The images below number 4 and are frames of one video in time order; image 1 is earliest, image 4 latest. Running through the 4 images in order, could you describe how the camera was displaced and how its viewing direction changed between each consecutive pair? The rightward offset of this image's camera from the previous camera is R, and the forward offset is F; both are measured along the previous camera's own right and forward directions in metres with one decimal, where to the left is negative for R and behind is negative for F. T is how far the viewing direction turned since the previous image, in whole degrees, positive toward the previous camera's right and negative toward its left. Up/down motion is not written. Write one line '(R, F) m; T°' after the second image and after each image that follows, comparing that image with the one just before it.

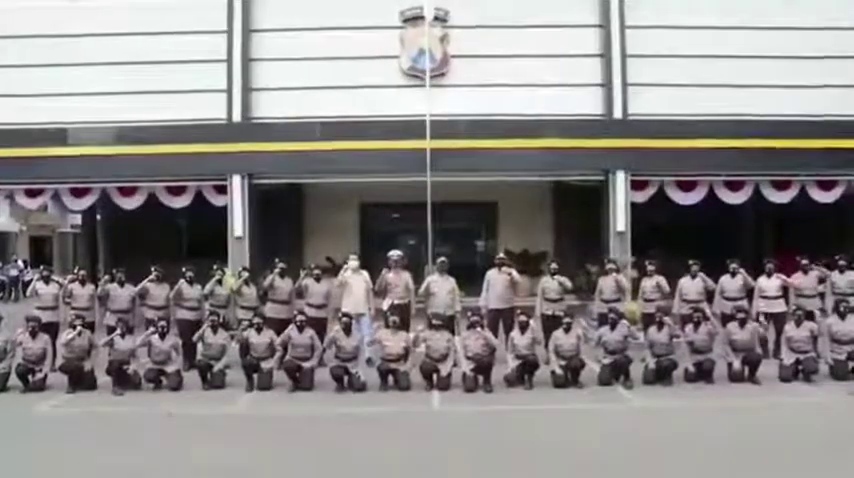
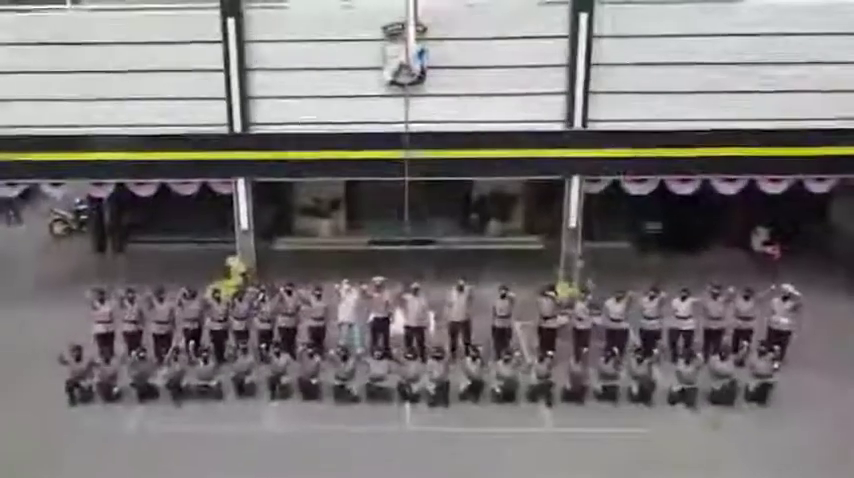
(-1.0, -1.0) m; +4°
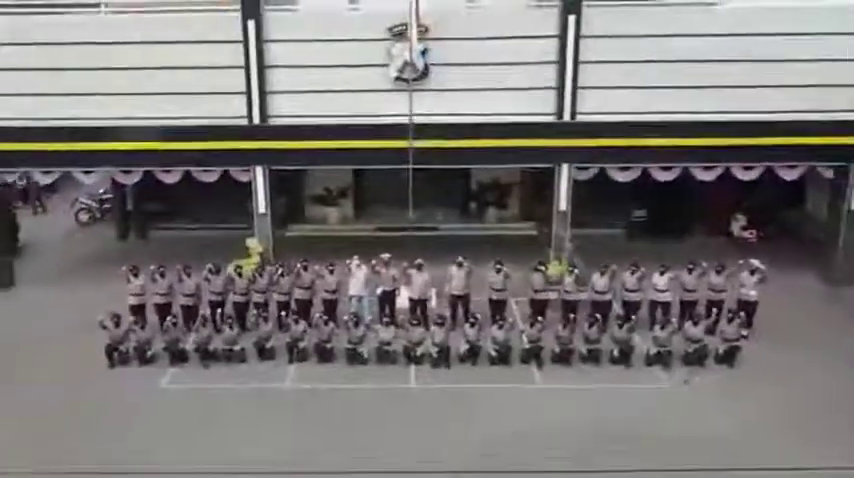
(0.0, -1.8) m; 0°
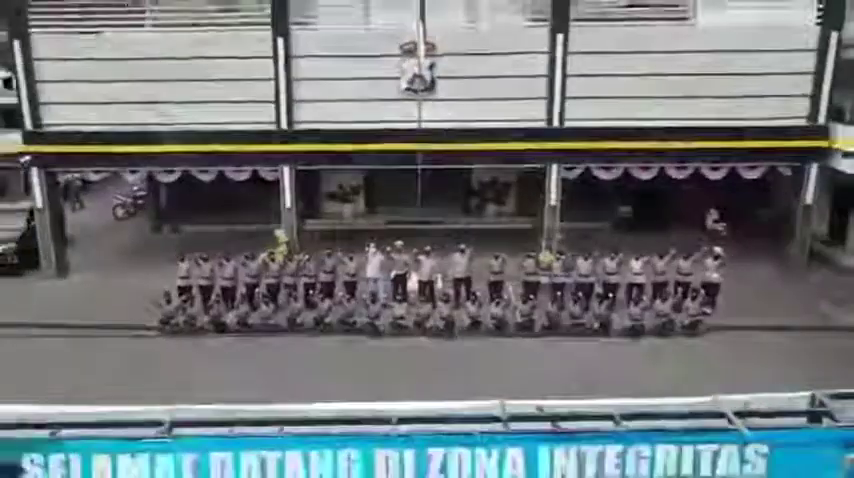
(-0.1, -2.9) m; 0°
